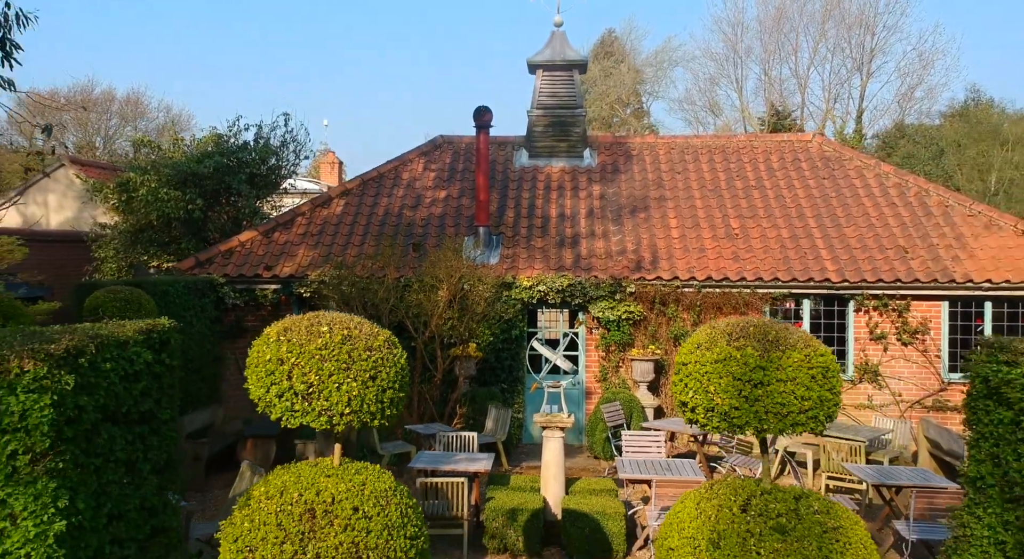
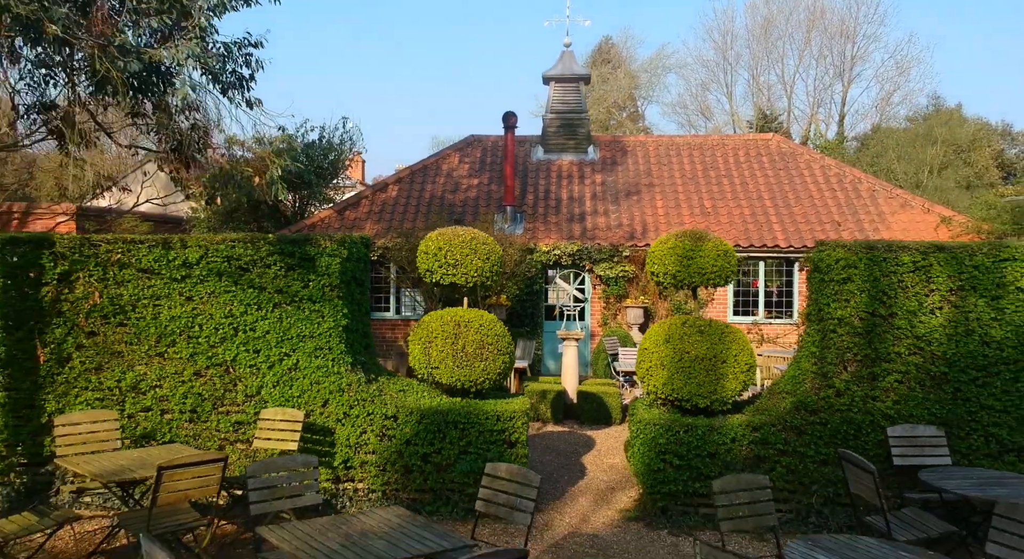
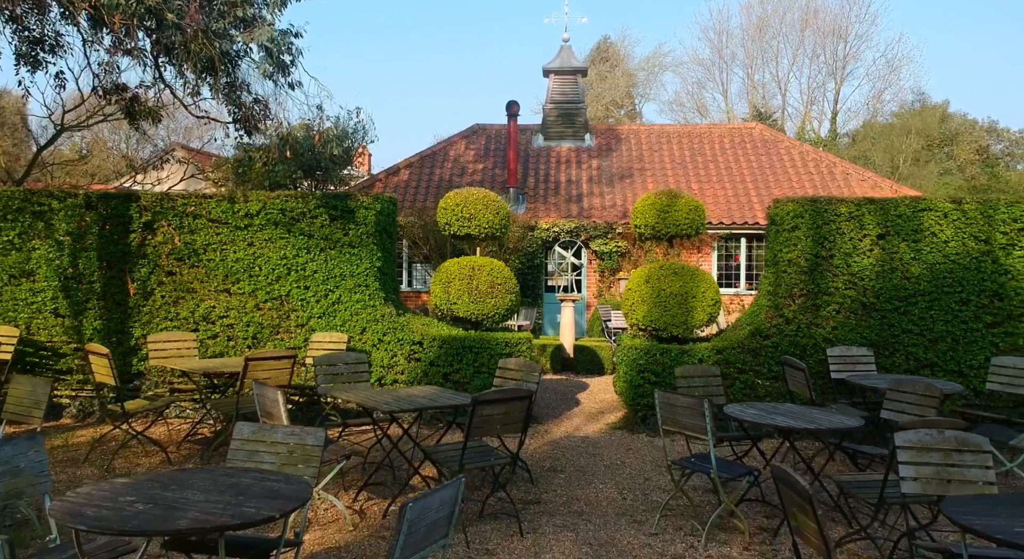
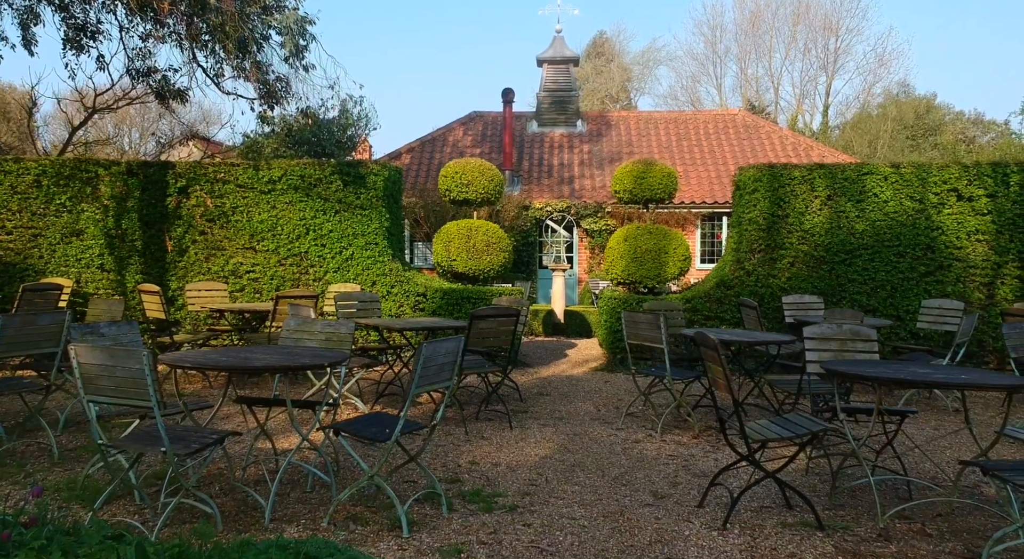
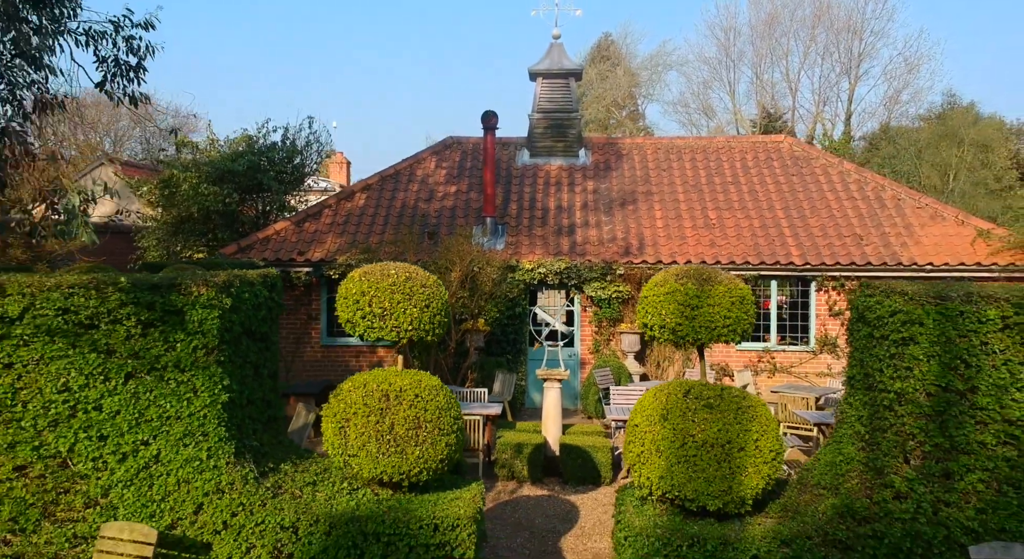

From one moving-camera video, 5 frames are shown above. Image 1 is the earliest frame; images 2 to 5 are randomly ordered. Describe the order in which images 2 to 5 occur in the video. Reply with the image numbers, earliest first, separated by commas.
5, 2, 3, 4
